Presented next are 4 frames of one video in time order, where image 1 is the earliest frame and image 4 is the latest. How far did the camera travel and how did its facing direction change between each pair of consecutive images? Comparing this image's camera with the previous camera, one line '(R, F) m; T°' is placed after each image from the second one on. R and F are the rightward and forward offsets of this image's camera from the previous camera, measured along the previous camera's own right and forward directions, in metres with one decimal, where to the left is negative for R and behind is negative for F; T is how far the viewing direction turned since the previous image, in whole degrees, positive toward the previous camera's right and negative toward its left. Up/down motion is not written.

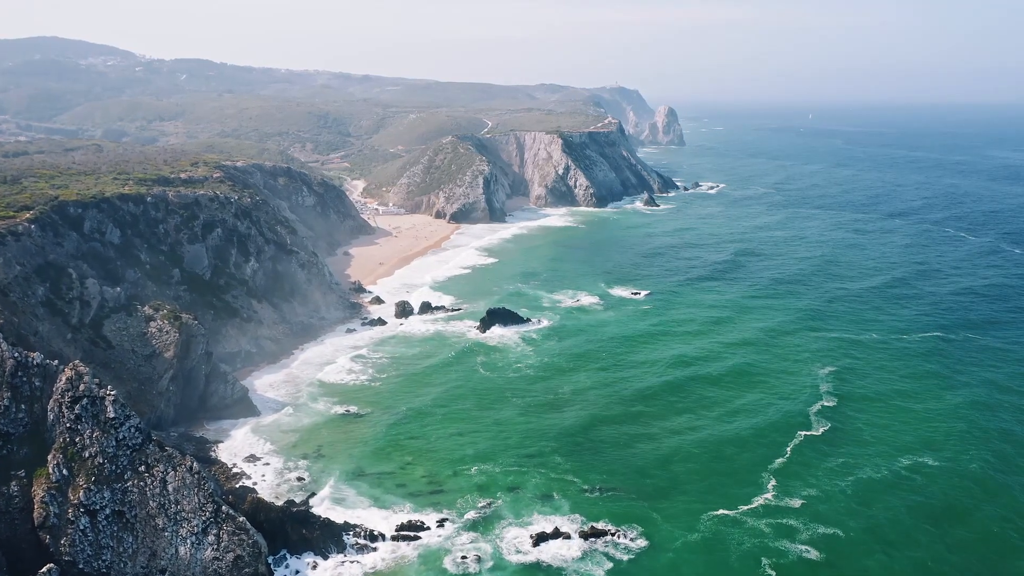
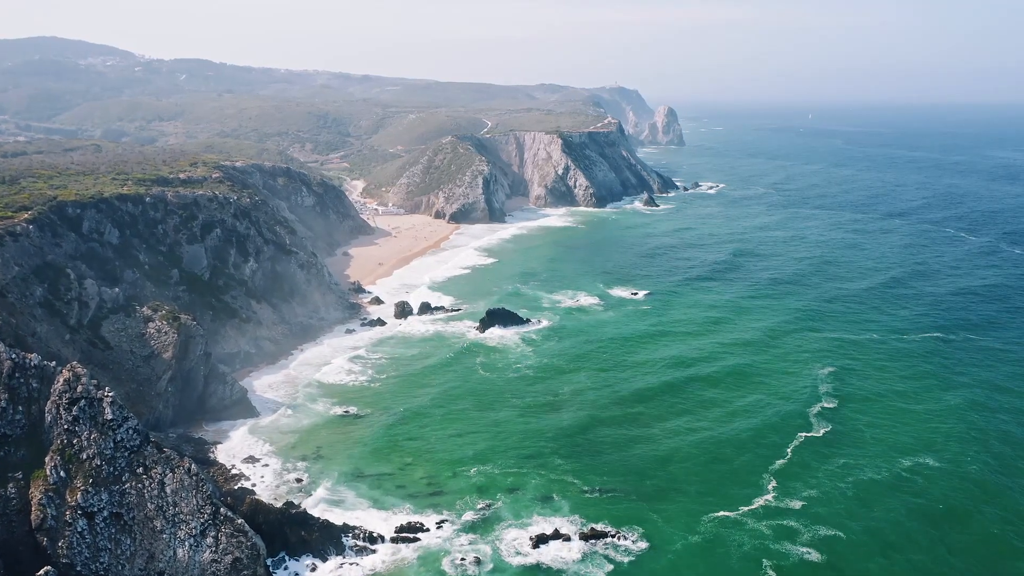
(0.0, +0.1) m; 0°
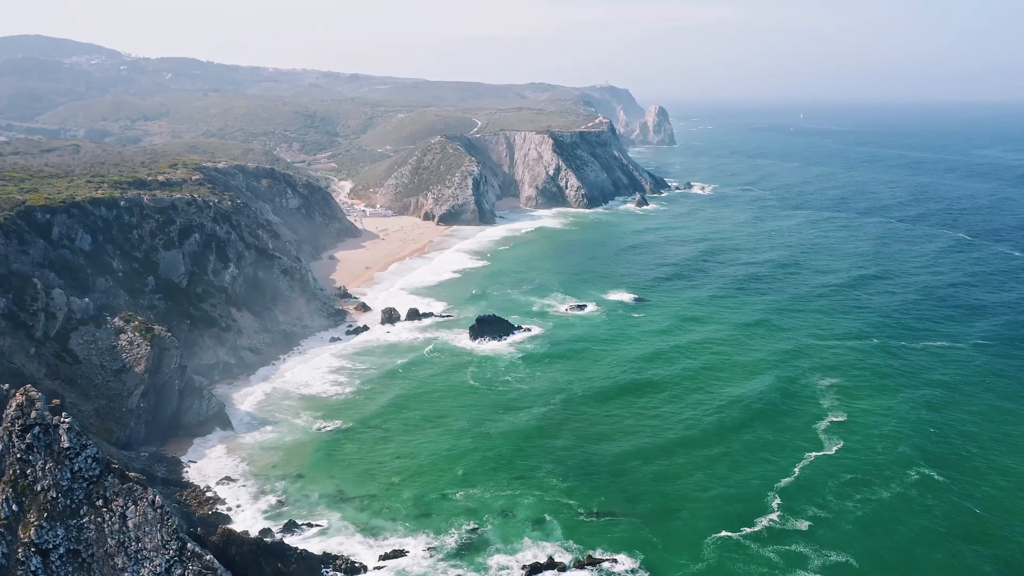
(0.0, +1.9) m; +1°
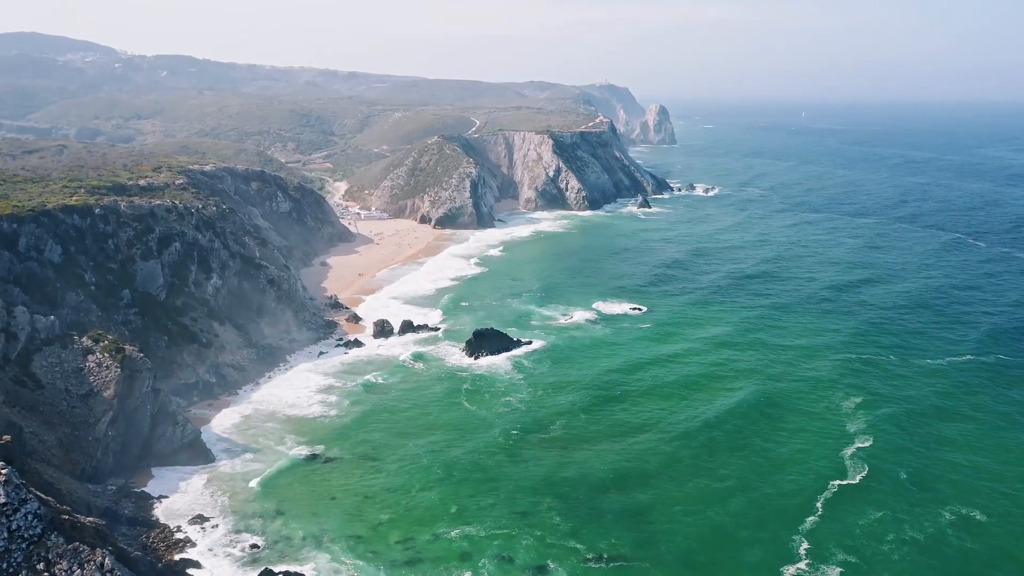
(-0.1, +3.1) m; 0°
